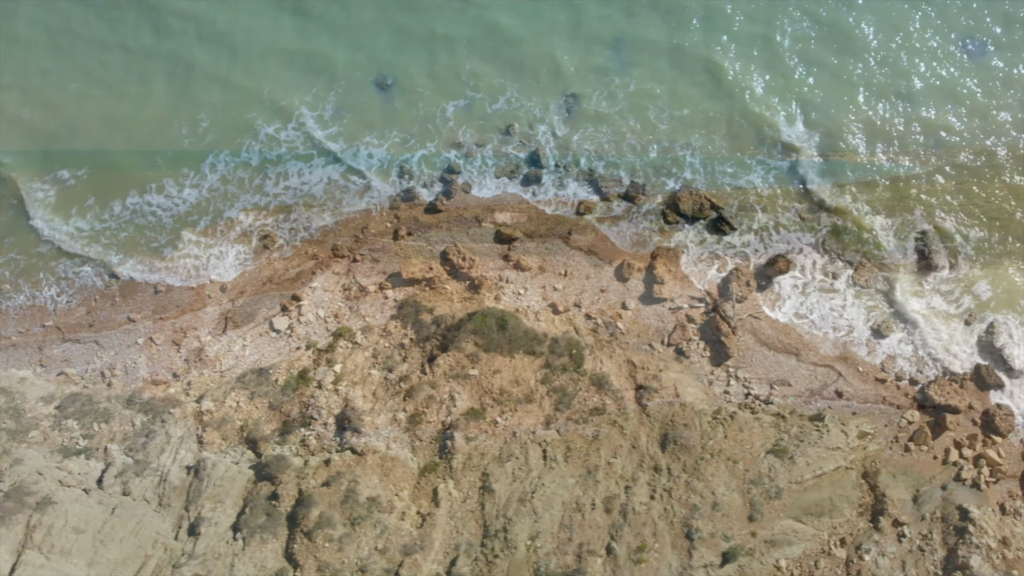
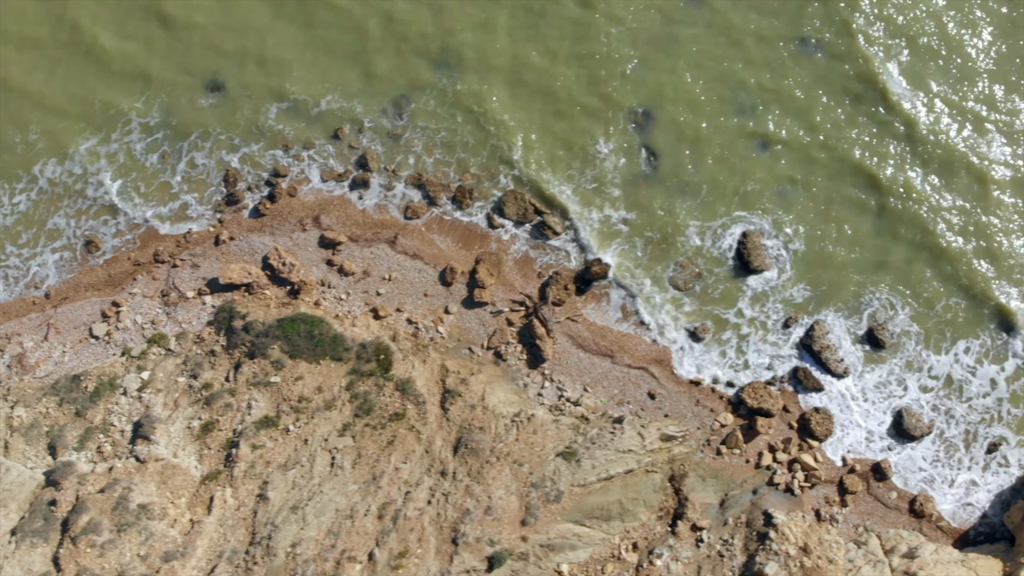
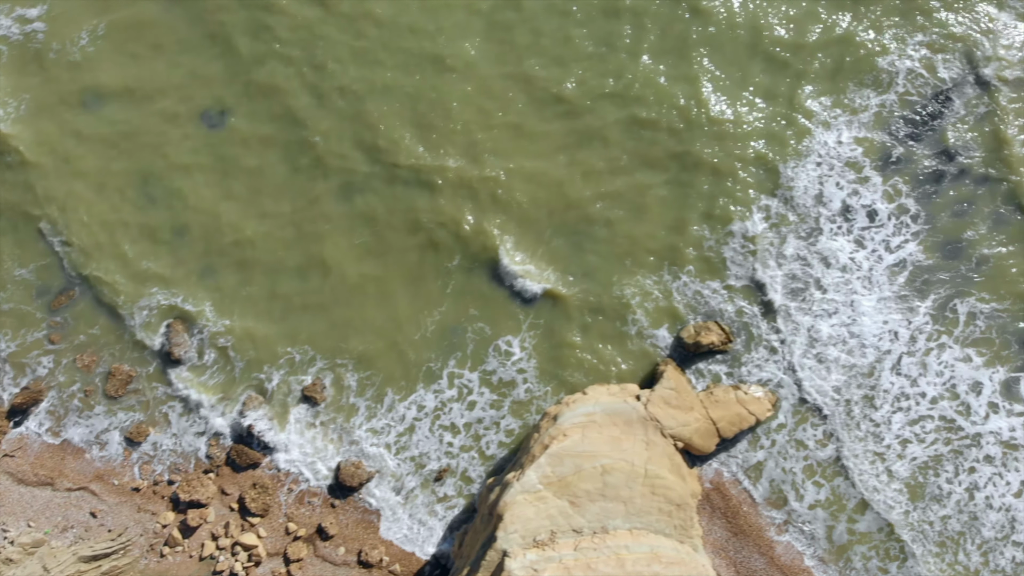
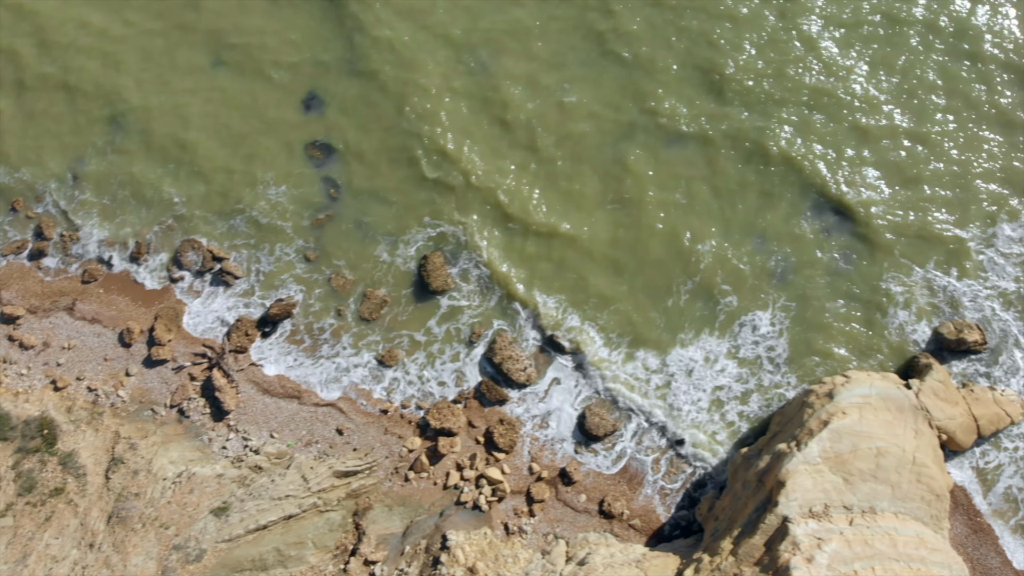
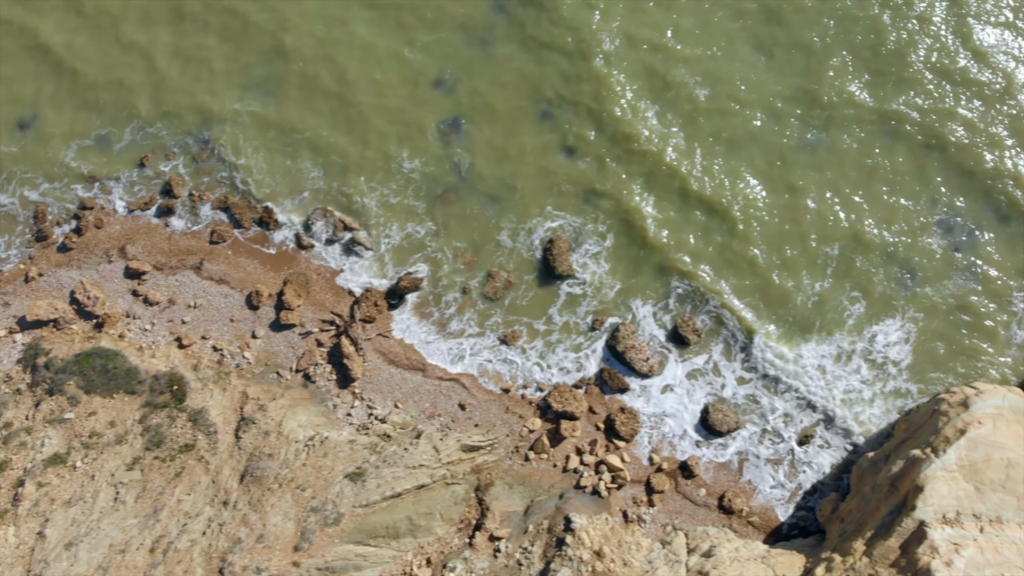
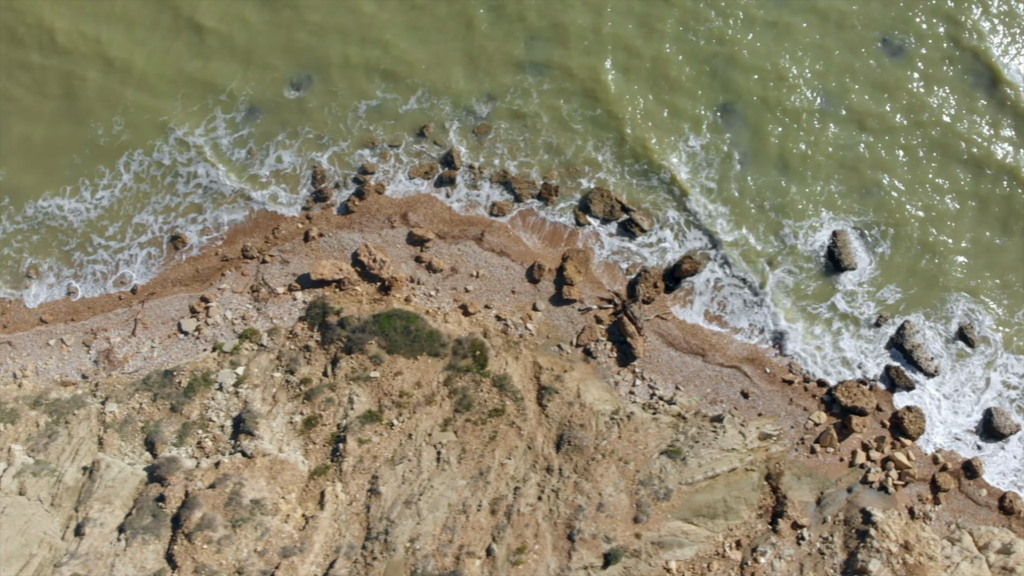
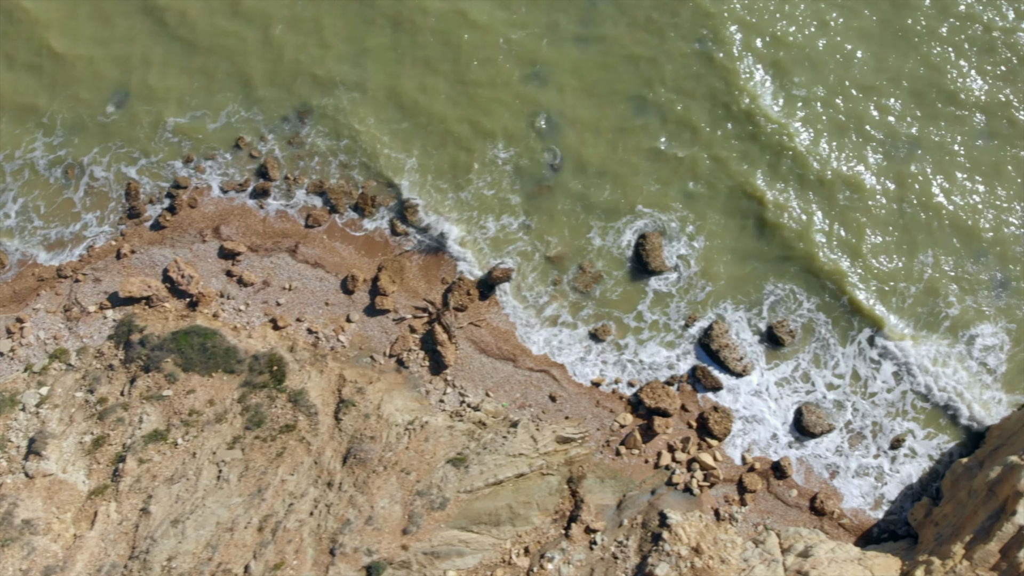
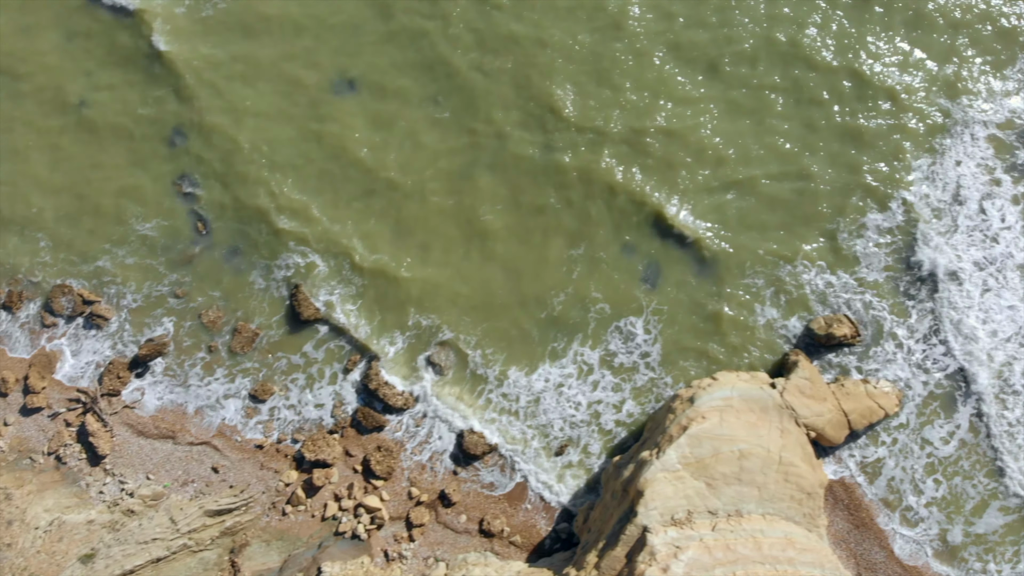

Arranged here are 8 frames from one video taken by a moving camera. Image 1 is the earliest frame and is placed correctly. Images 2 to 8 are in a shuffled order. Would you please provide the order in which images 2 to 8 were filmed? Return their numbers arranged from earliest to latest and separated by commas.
6, 2, 7, 5, 4, 8, 3
